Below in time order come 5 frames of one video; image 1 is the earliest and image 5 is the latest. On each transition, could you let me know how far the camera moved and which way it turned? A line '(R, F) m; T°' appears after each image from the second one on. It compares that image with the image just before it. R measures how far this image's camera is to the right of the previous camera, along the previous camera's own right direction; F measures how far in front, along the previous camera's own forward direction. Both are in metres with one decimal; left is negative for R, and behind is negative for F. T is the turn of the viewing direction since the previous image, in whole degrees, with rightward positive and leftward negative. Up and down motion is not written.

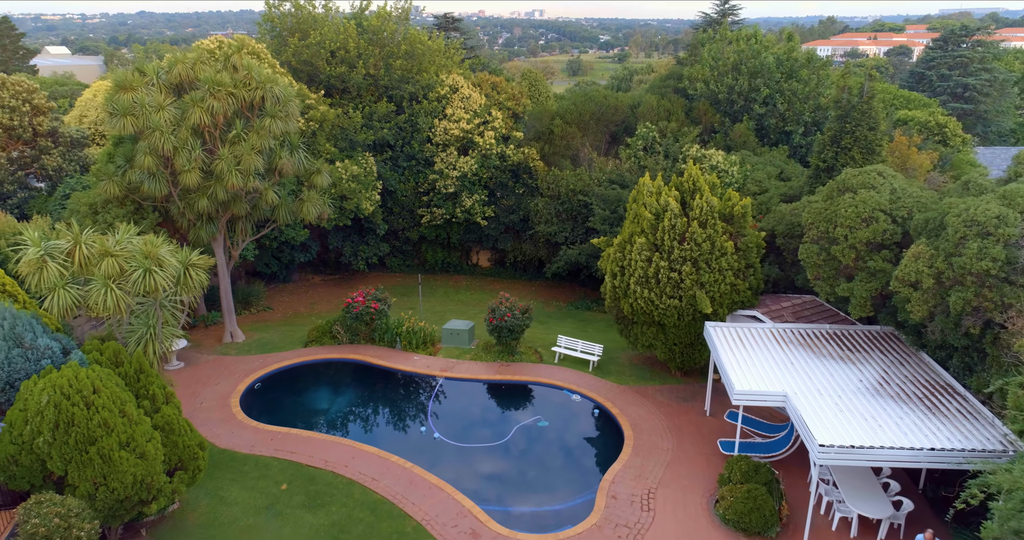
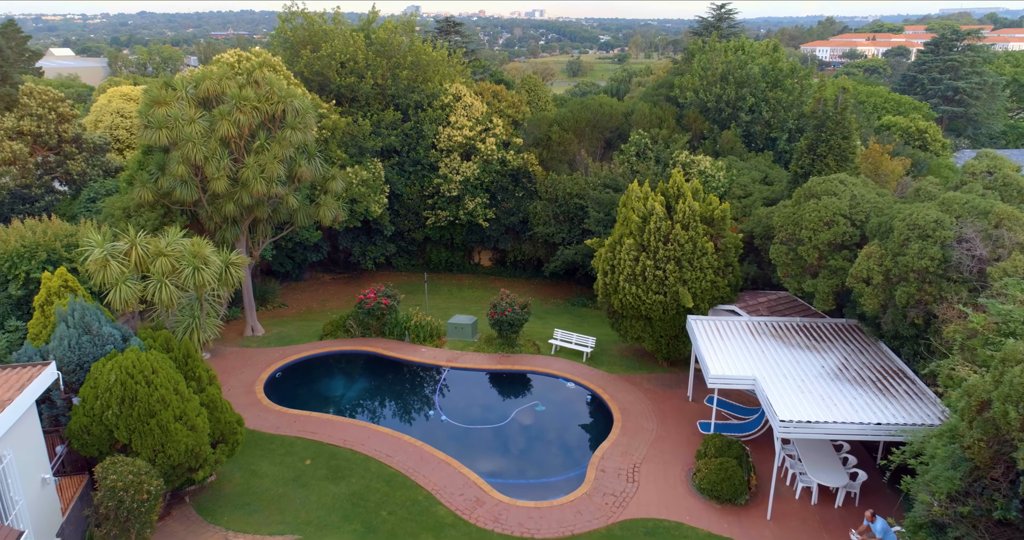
(0.0, -1.3) m; 0°
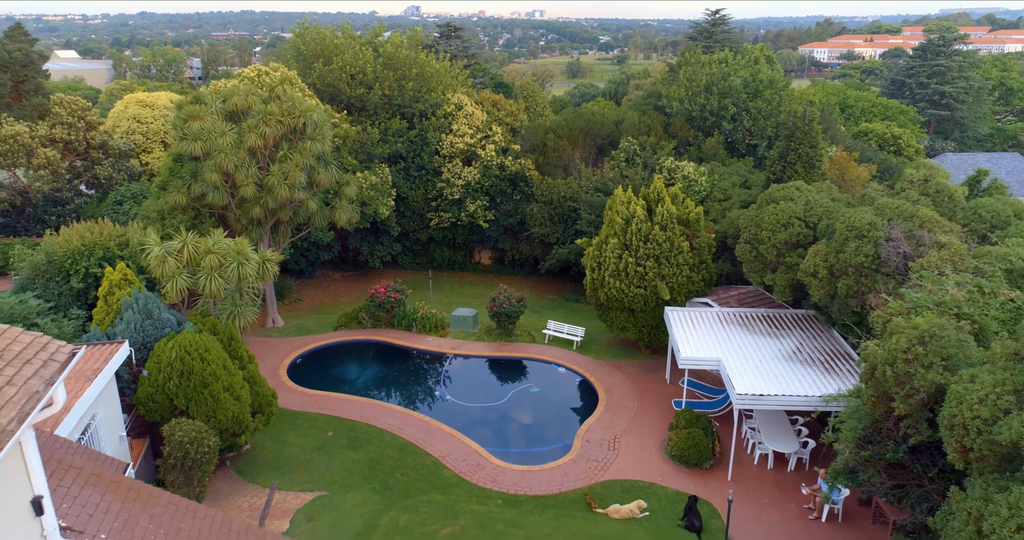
(+0.1, -1.8) m; 0°
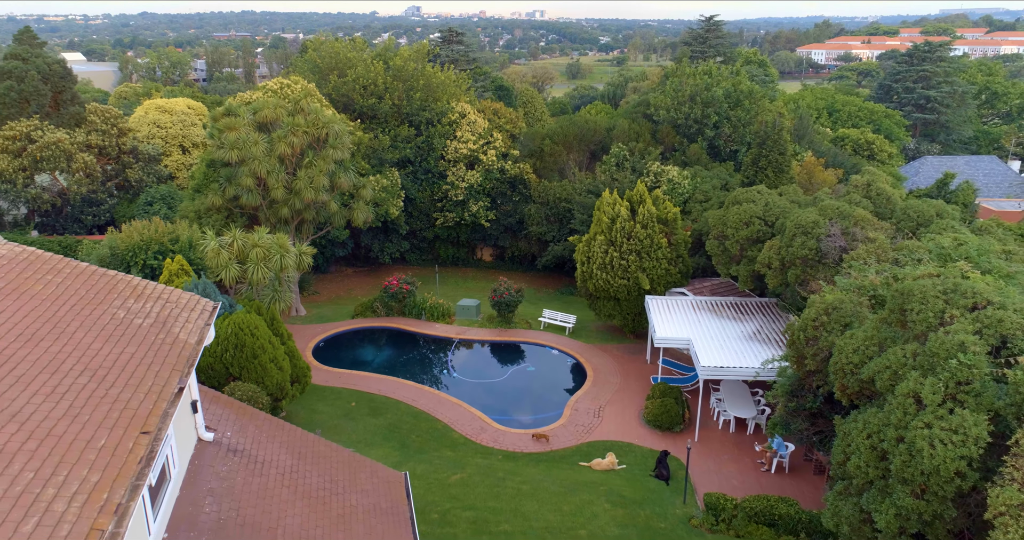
(0.0, -2.2) m; 0°
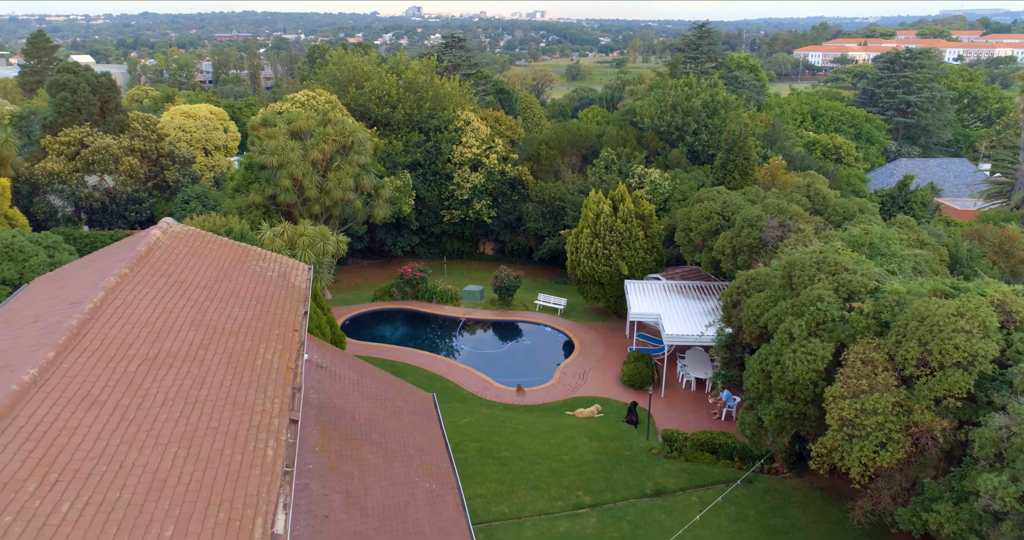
(0.0, -3.2) m; 0°
